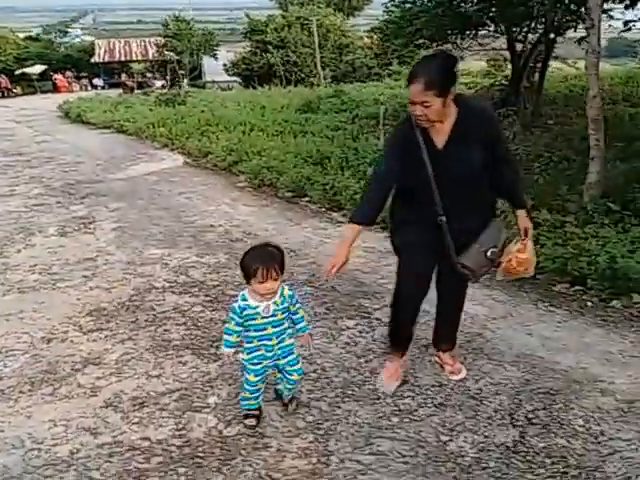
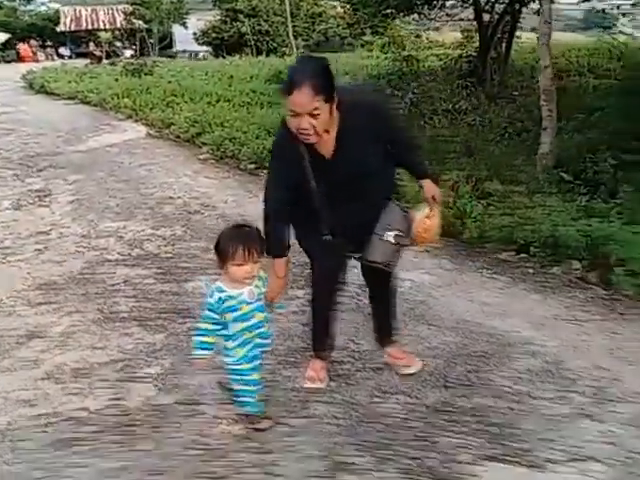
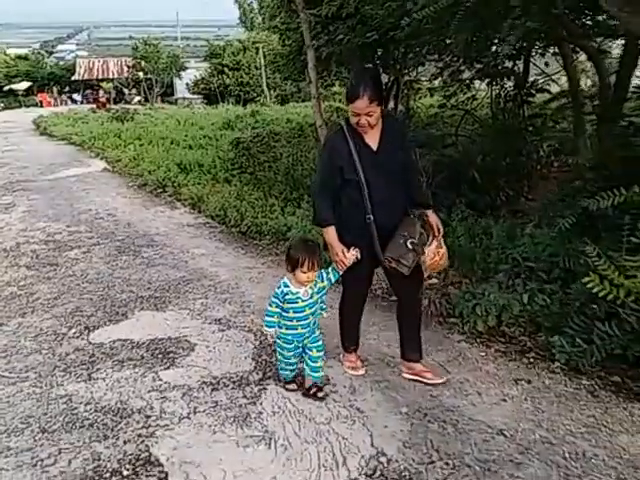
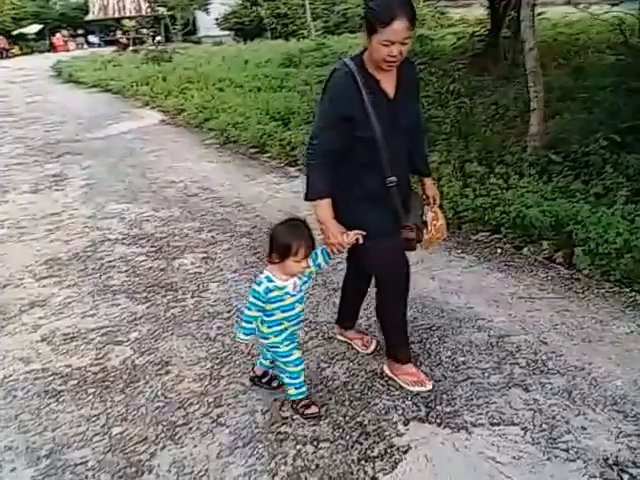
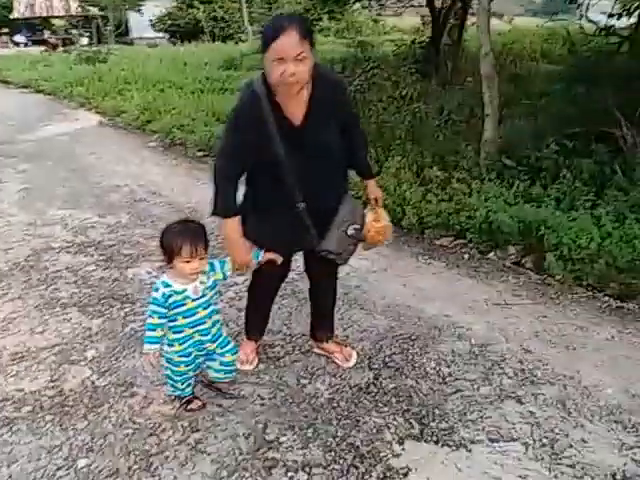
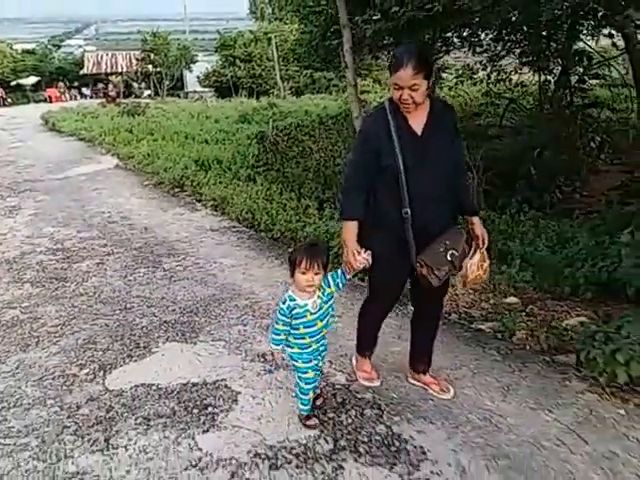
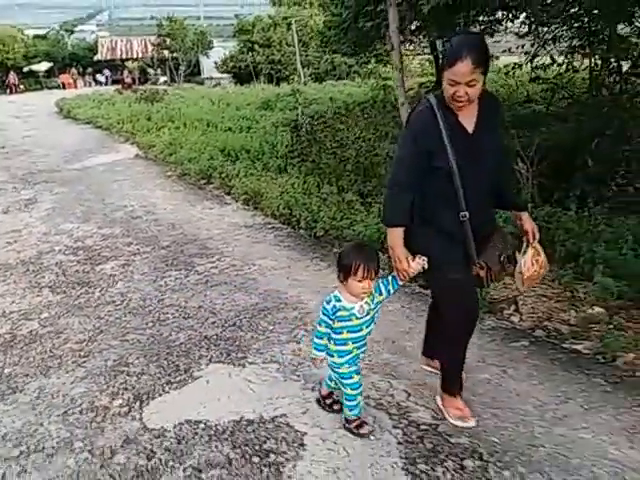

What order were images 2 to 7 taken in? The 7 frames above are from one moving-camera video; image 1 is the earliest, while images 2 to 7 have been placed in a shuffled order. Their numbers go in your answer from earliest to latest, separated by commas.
2, 5, 4, 7, 6, 3
